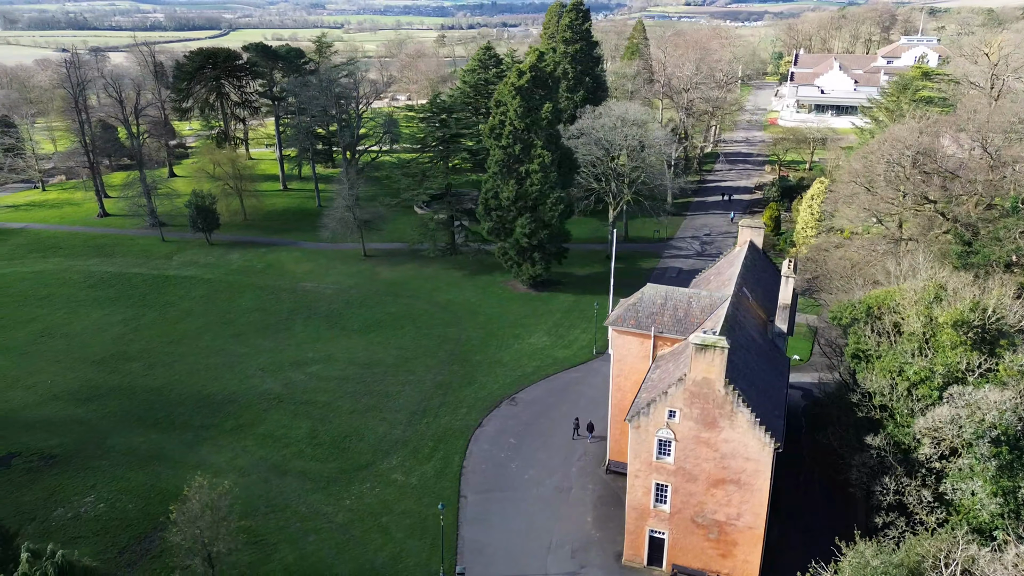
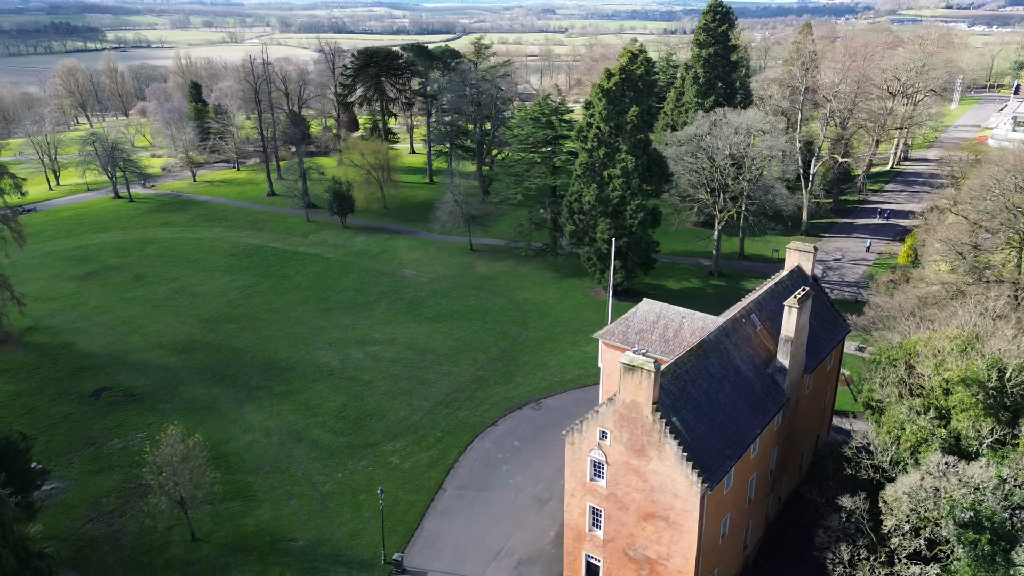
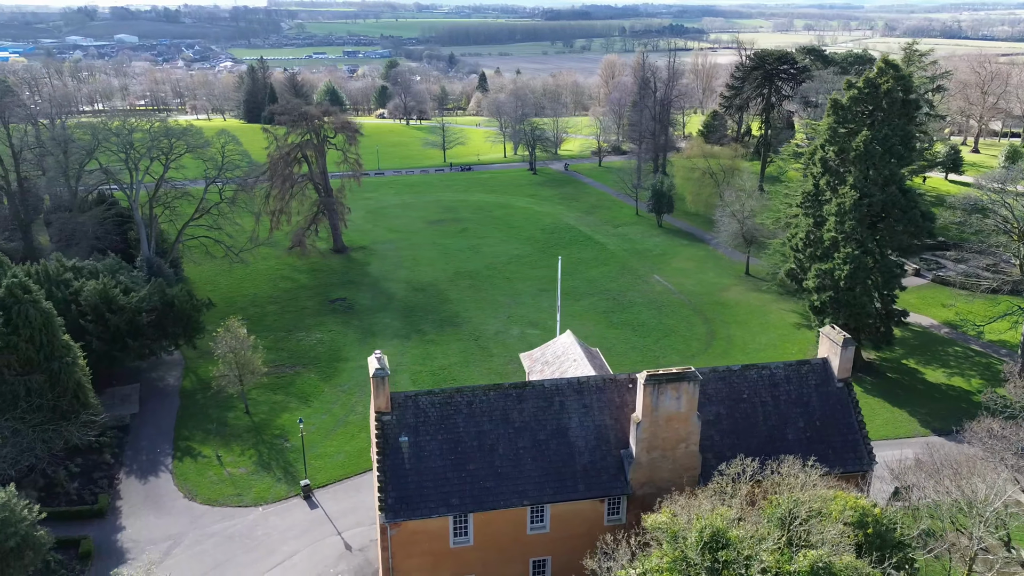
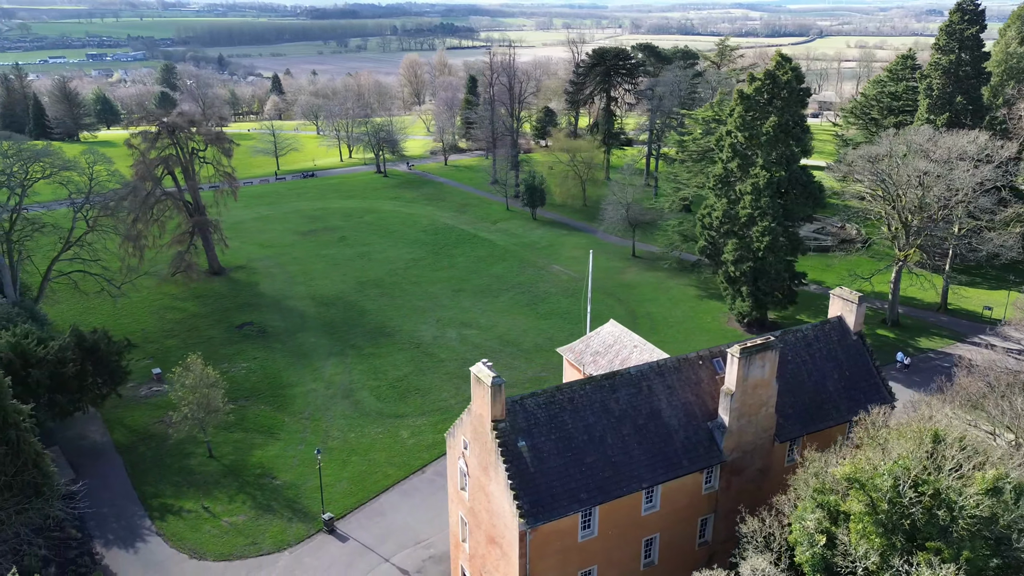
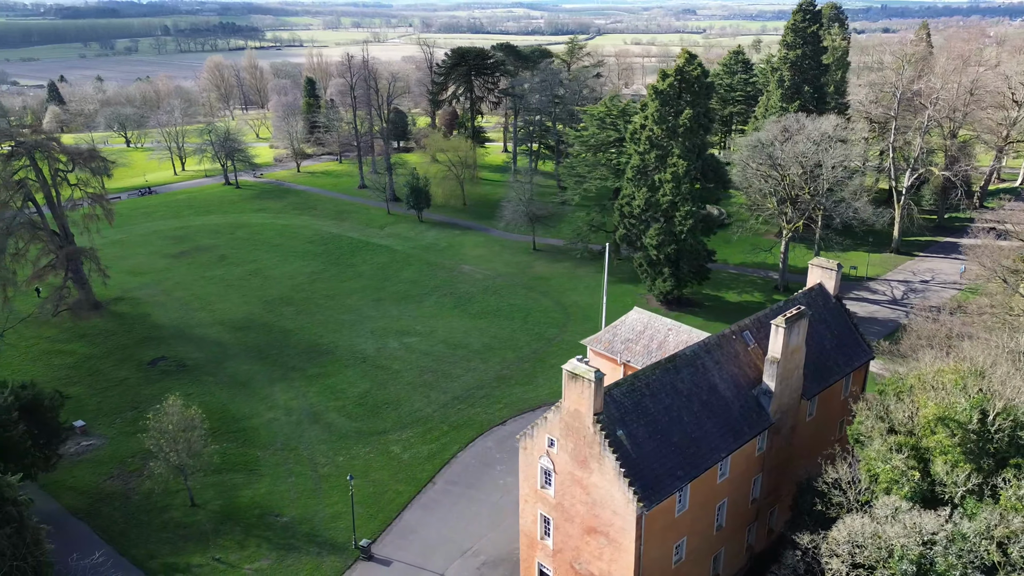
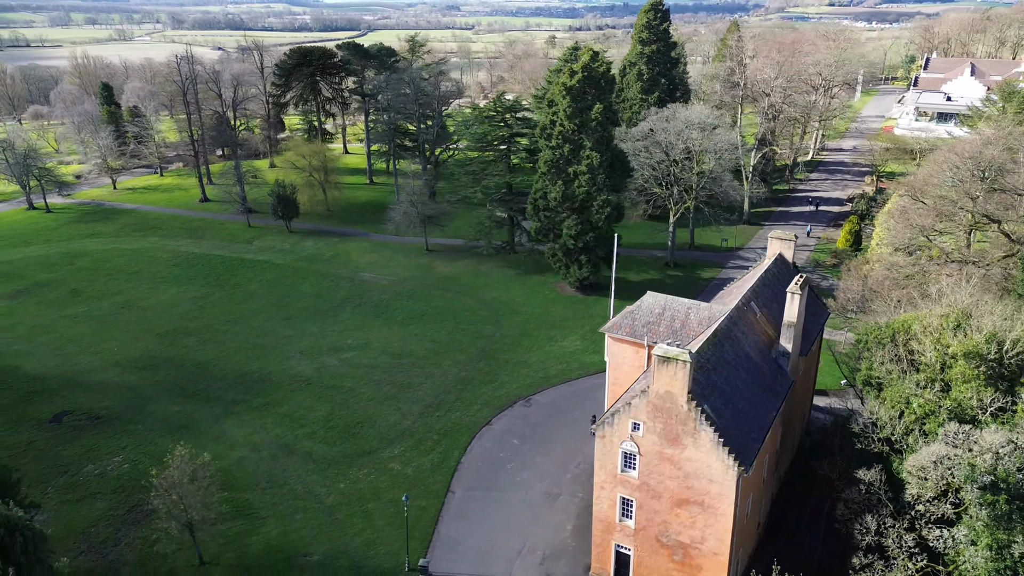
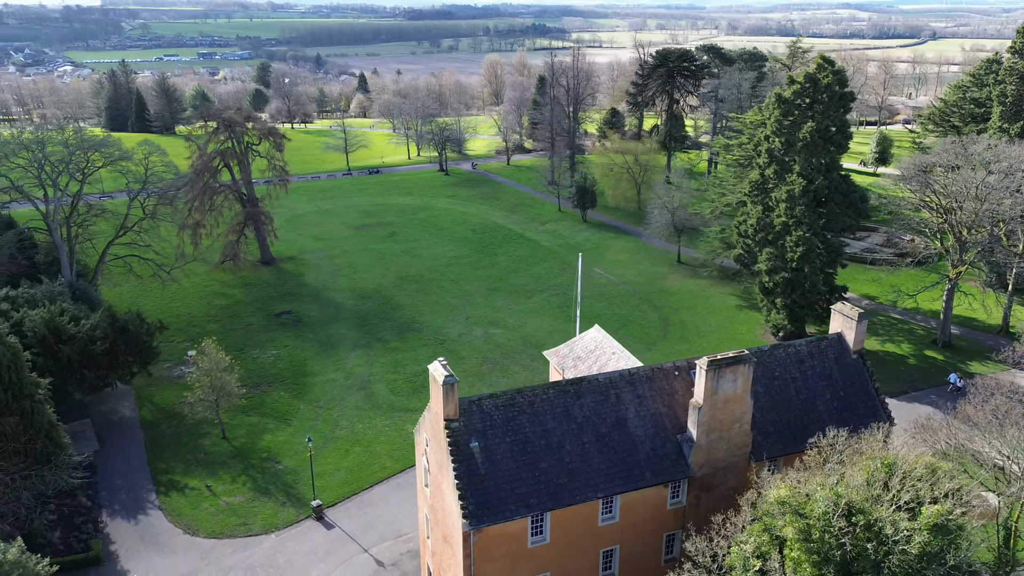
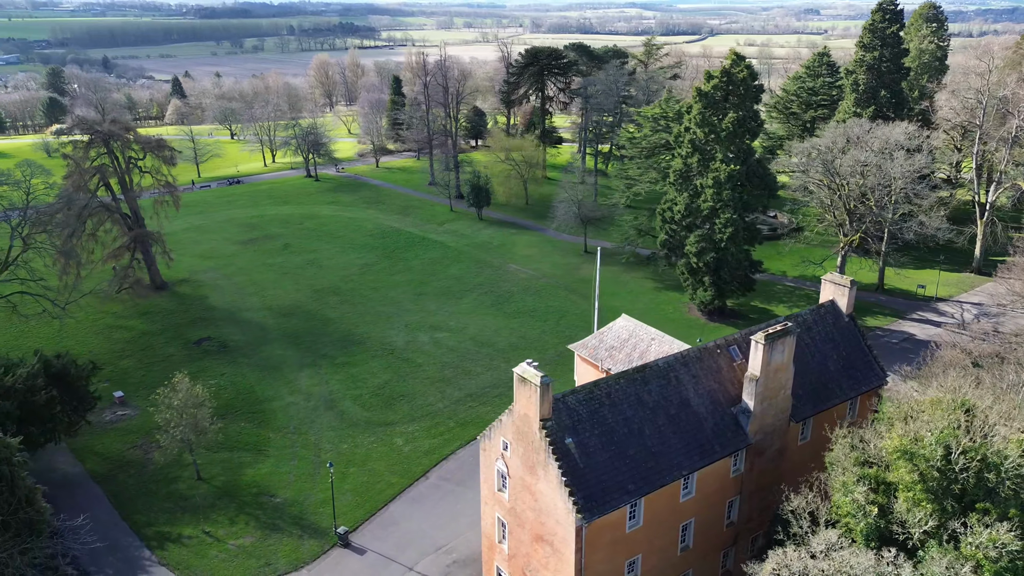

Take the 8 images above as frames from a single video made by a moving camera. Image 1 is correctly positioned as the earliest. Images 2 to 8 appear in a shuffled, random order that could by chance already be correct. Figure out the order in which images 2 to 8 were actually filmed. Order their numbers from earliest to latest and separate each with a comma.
6, 2, 5, 8, 4, 7, 3
